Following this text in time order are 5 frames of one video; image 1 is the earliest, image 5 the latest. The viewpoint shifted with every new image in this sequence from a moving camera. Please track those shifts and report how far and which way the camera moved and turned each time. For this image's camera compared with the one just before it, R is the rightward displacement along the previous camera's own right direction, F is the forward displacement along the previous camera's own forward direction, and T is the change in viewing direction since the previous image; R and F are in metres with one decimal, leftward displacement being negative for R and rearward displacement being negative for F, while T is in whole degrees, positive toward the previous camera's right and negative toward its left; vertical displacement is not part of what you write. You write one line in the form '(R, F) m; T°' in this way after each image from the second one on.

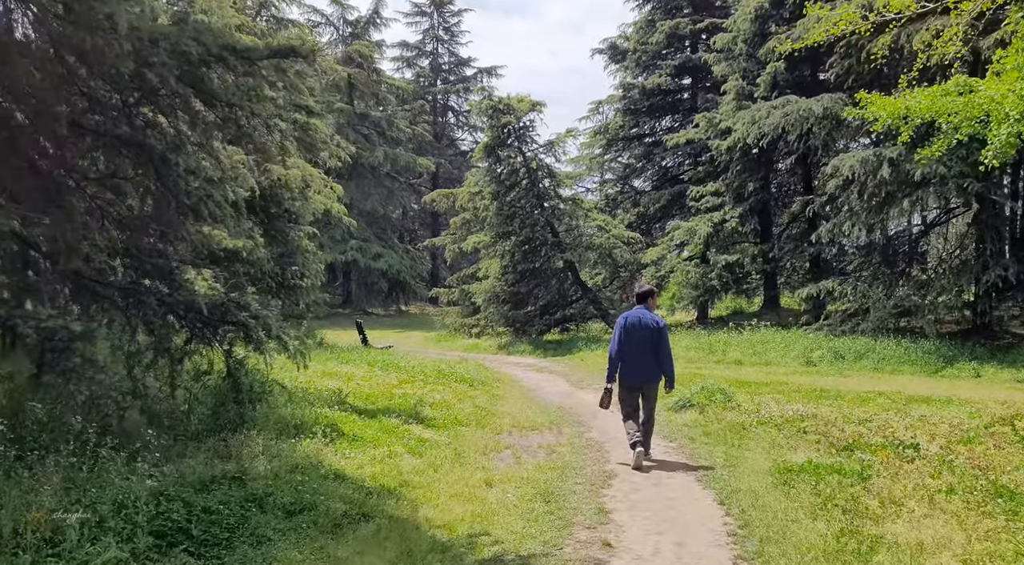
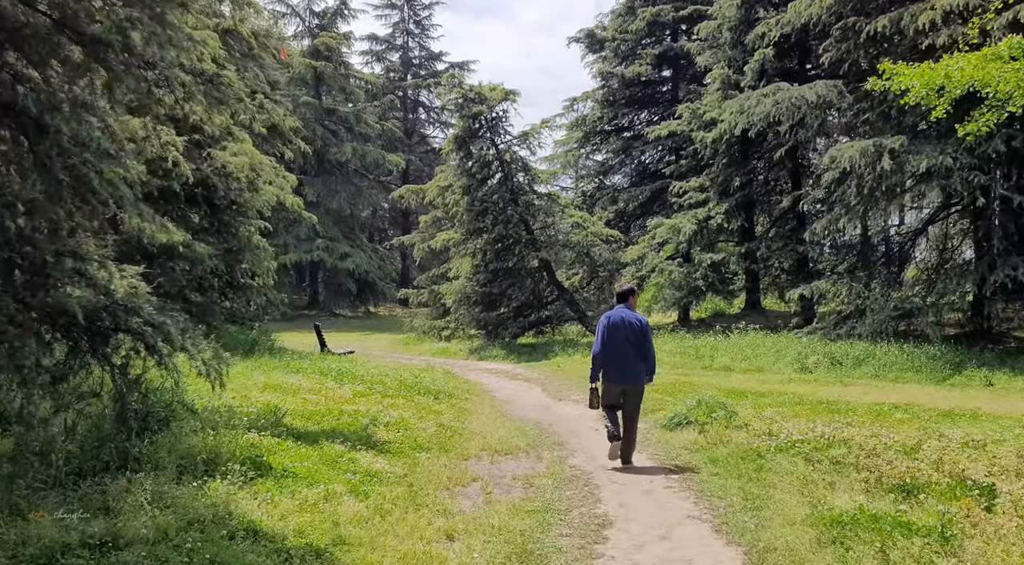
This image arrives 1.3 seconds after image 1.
(0.0, +1.8) m; +2°
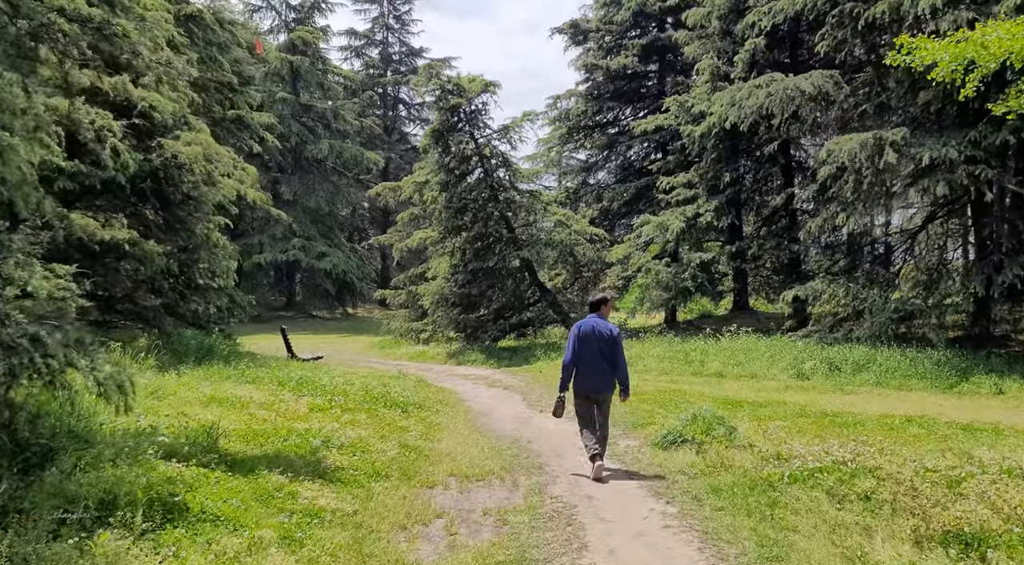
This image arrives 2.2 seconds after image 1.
(+0.1, +1.3) m; +1°
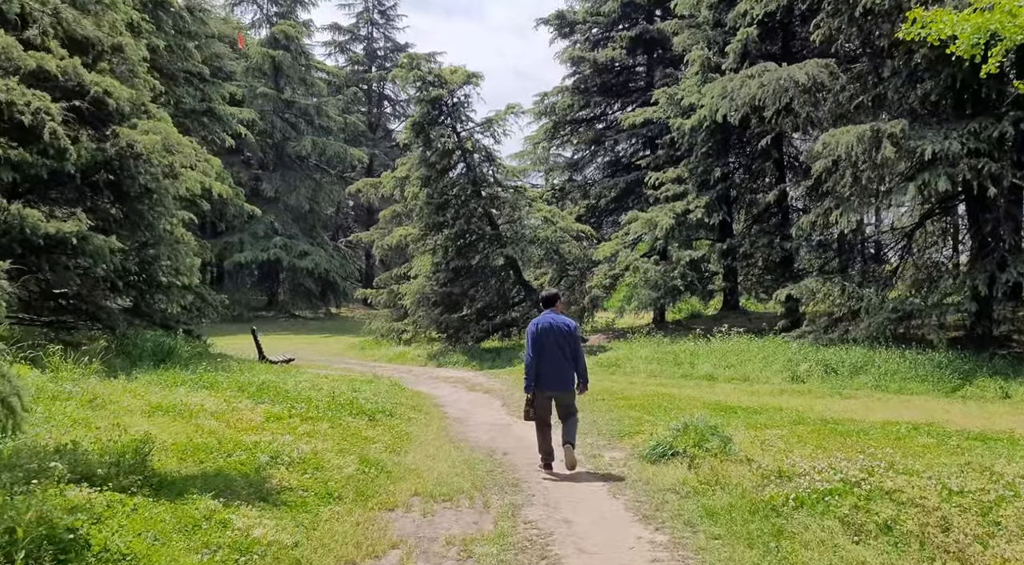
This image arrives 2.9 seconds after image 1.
(+0.1, +0.9) m; +1°
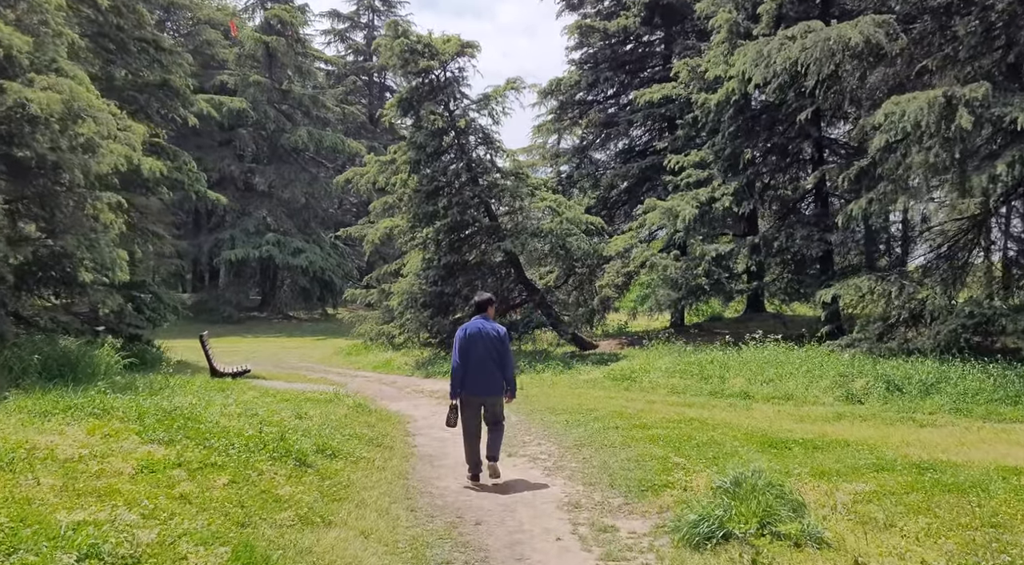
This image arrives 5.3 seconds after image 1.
(+0.3, +3.1) m; -1°
